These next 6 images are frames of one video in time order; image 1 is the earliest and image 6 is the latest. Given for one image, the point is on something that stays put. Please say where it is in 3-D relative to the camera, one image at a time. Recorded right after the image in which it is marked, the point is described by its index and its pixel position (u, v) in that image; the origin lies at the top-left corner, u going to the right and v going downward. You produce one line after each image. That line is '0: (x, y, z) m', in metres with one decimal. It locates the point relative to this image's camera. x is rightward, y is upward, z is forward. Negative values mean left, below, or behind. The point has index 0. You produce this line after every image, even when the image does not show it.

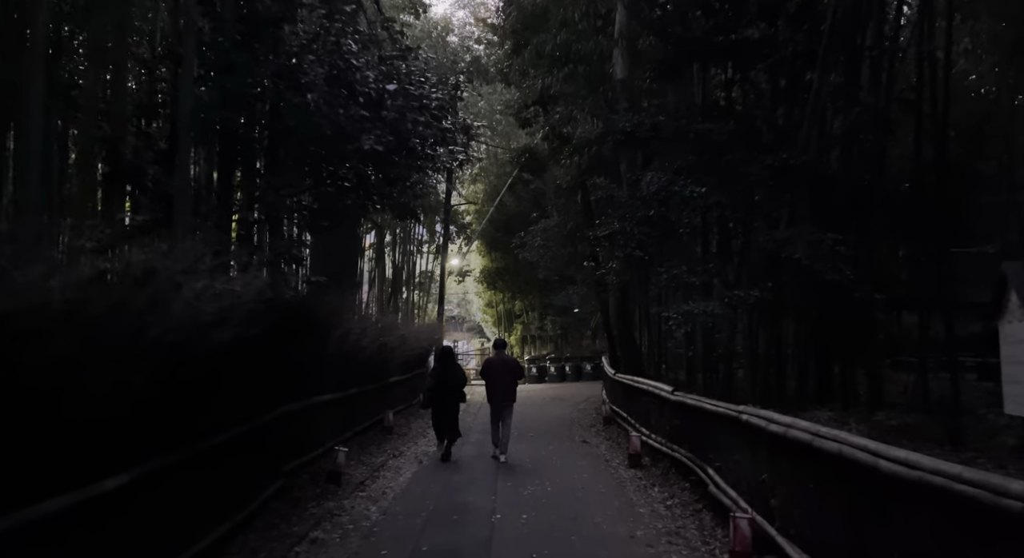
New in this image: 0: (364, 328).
0: (-1.9, -0.6, +9.7) m
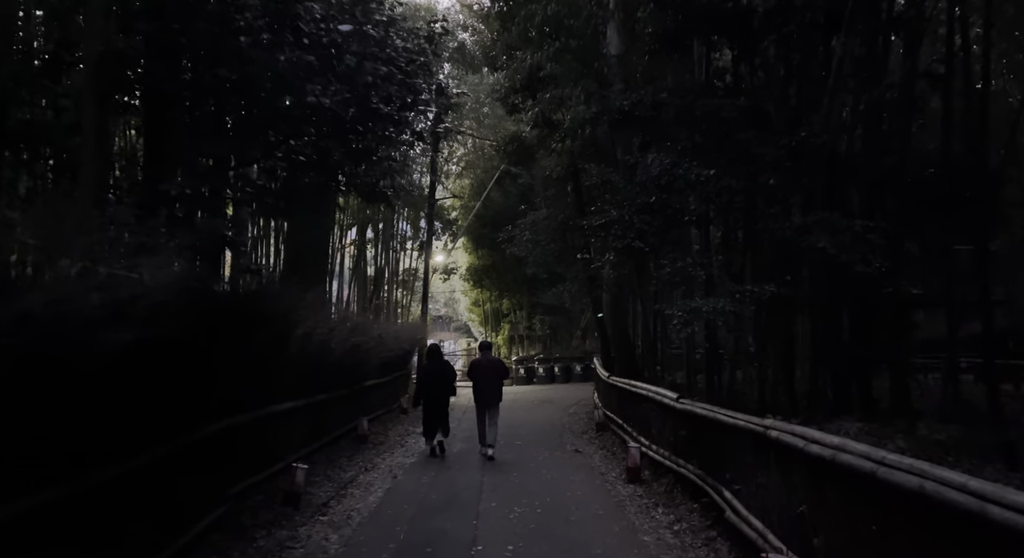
0: (-2.0, -0.5, +8.7) m
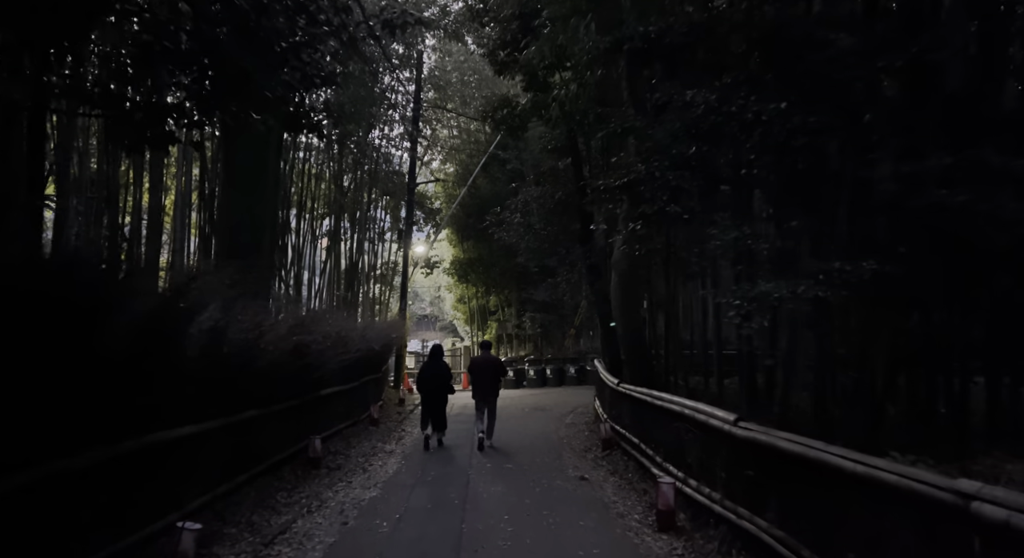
0: (-2.1, -0.4, +6.6) m
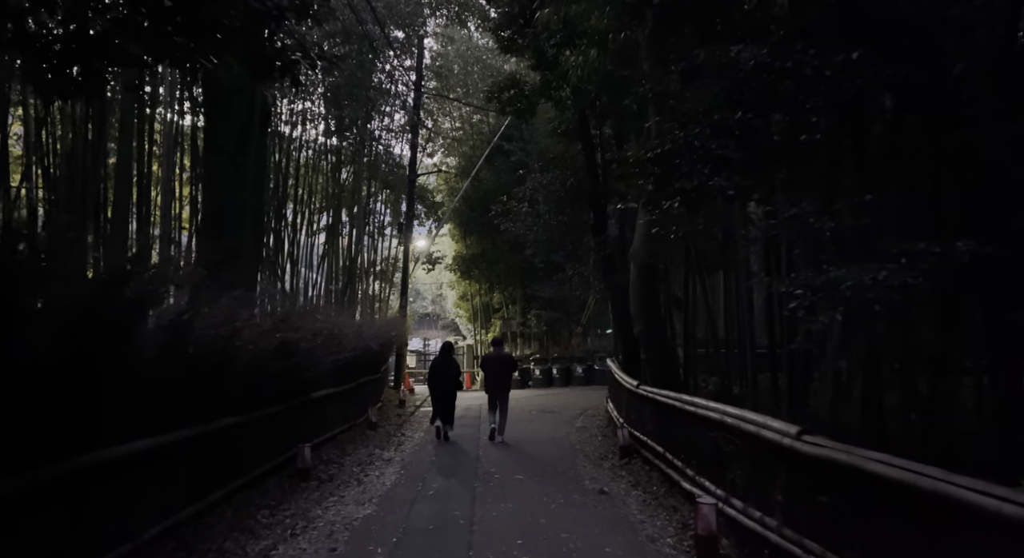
0: (-2.0, -0.3, +5.8) m
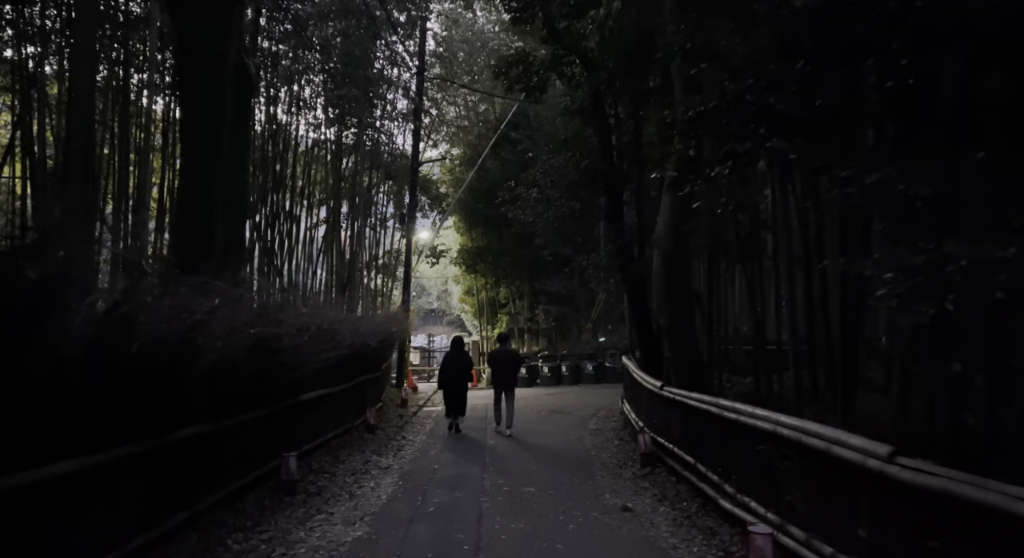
0: (-1.9, -0.2, +4.9) m
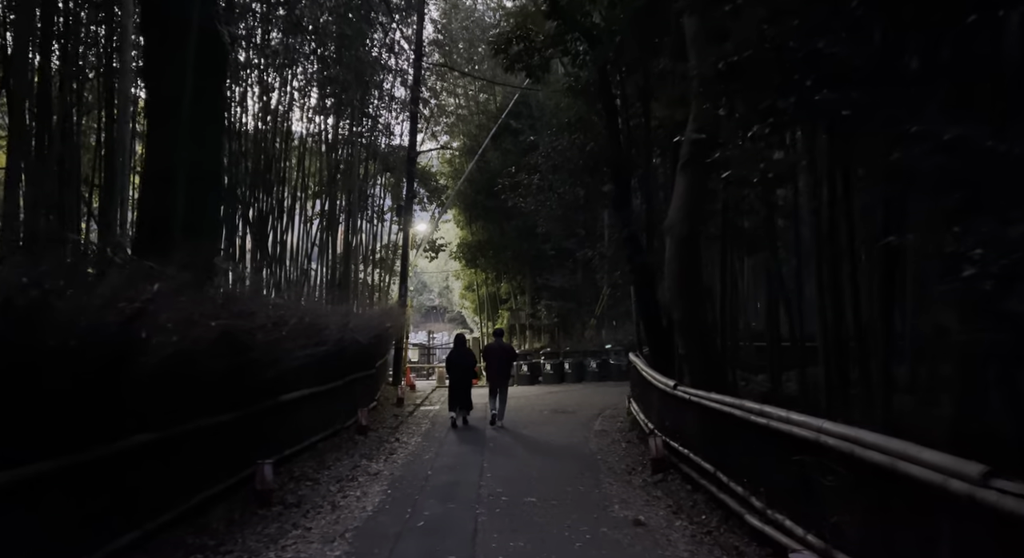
0: (-2.0, -0.1, +4.3) m
